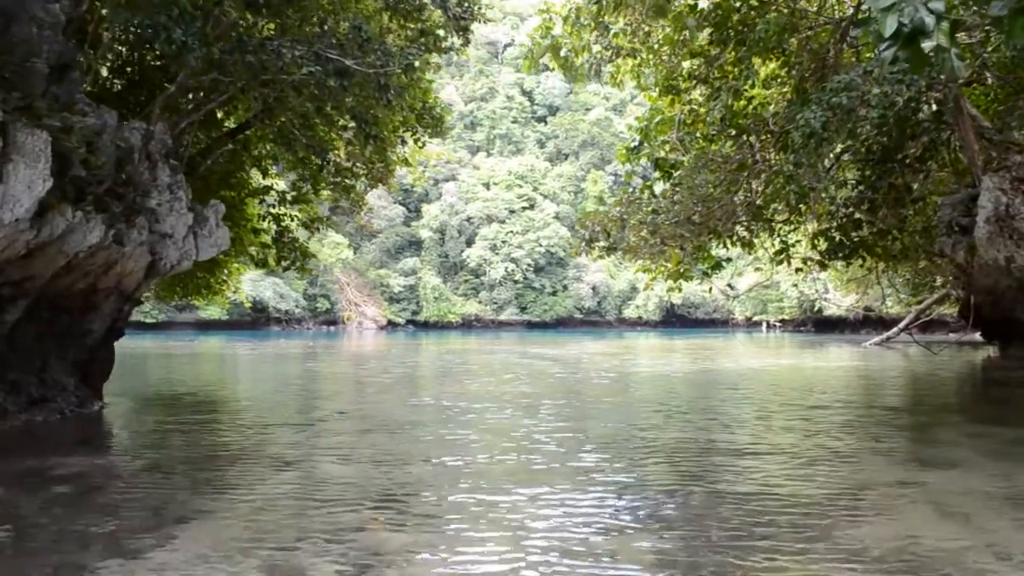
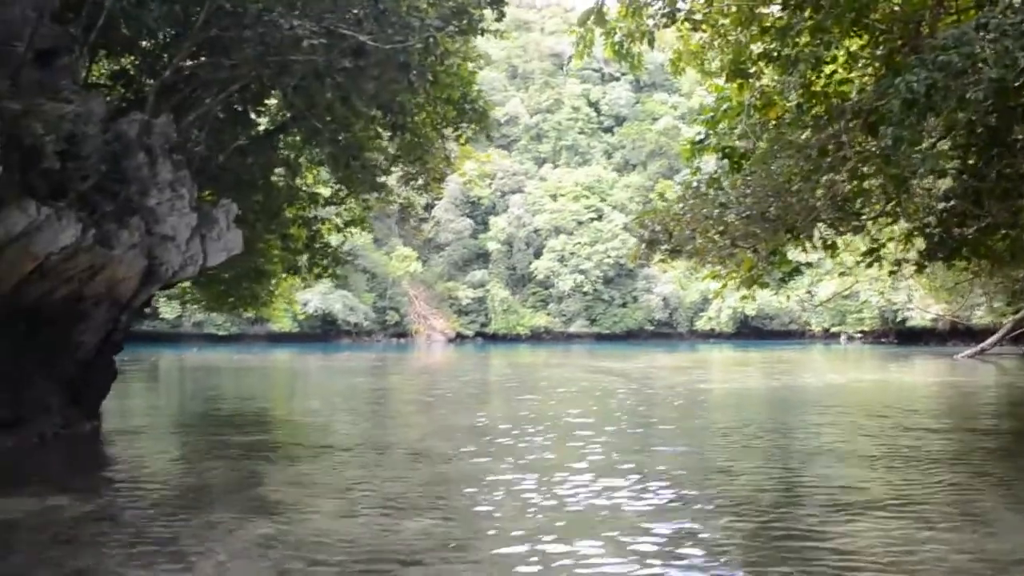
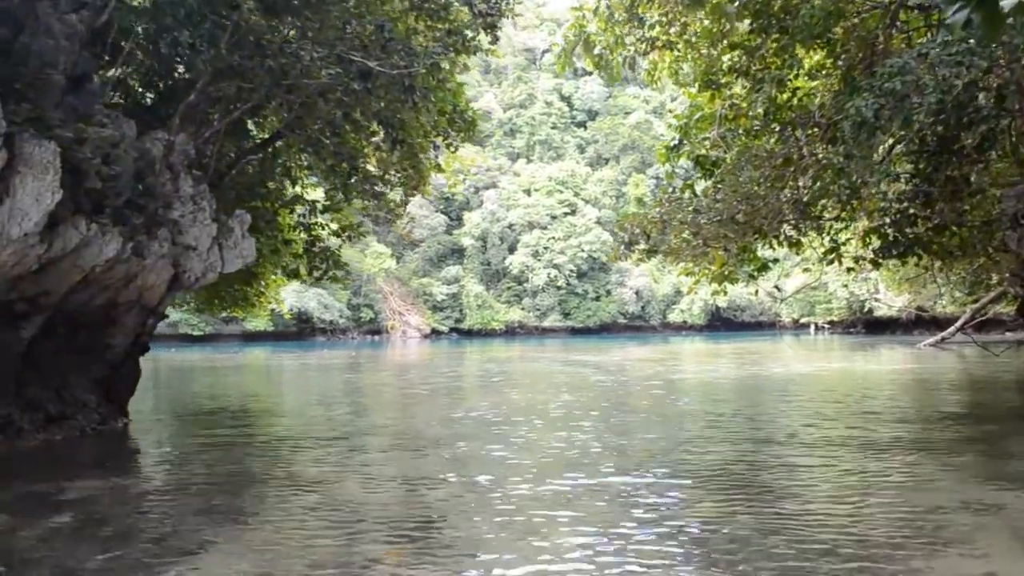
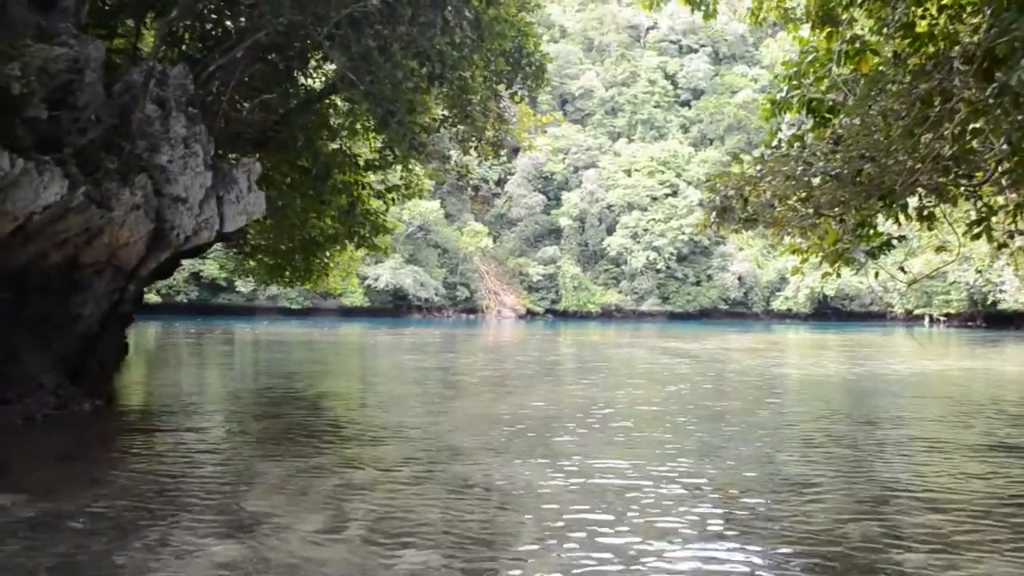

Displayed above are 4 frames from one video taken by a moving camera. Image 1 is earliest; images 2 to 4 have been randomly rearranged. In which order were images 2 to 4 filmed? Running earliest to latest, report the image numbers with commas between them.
3, 2, 4
